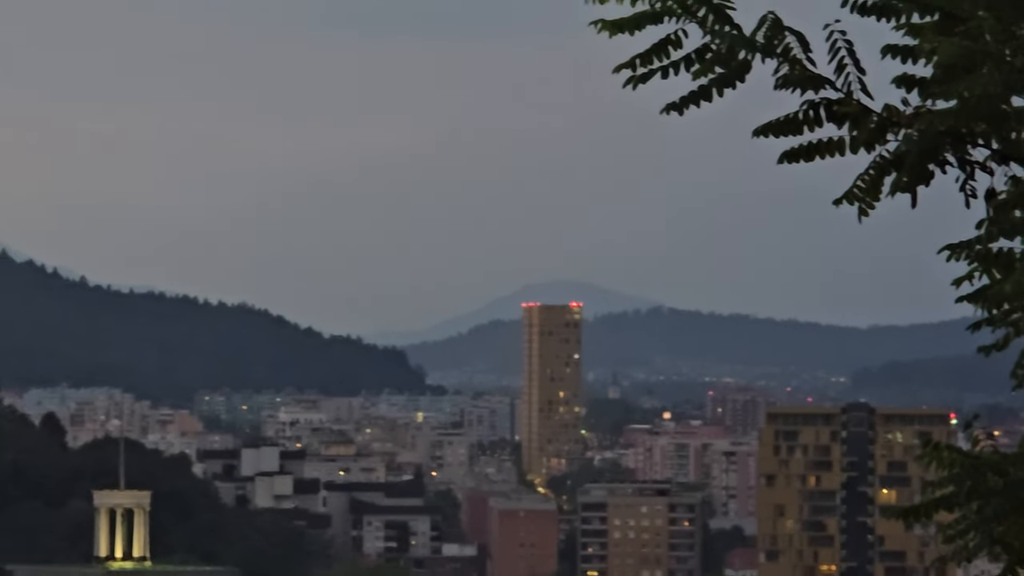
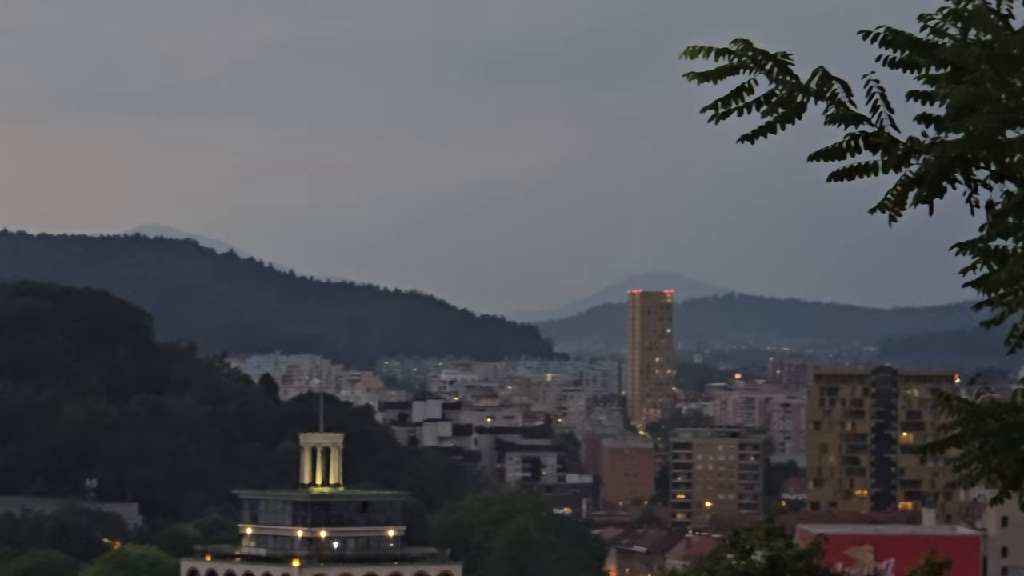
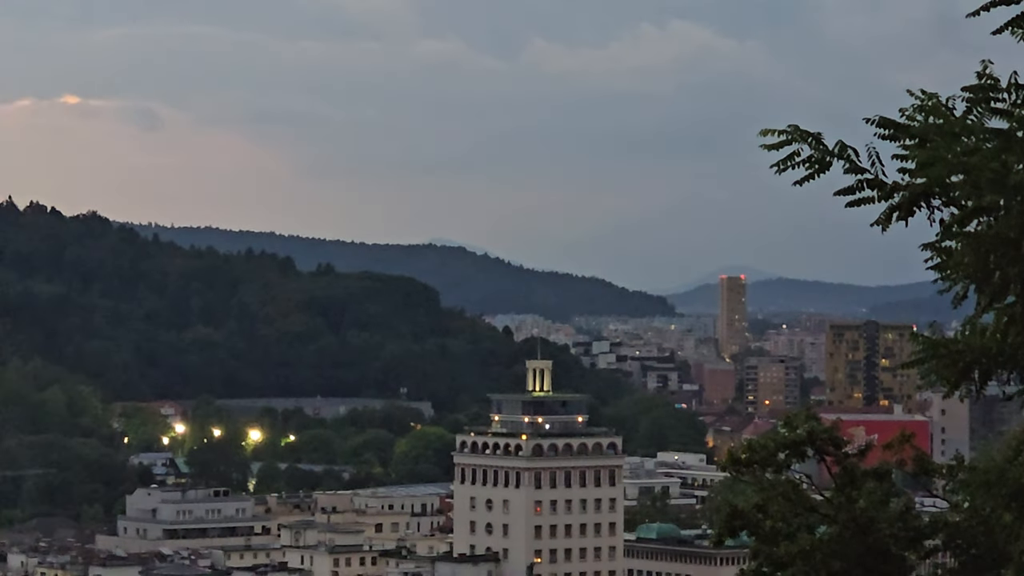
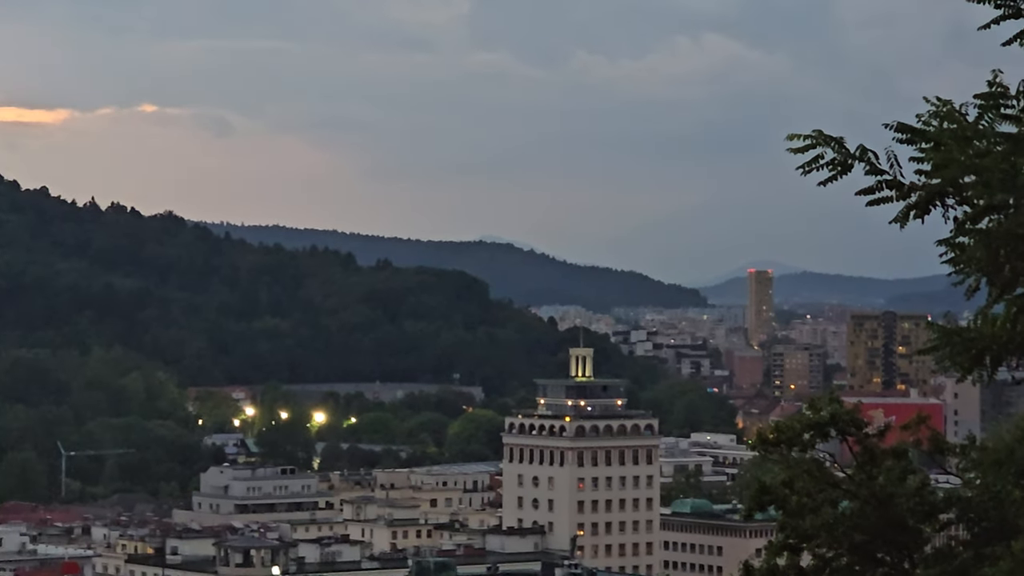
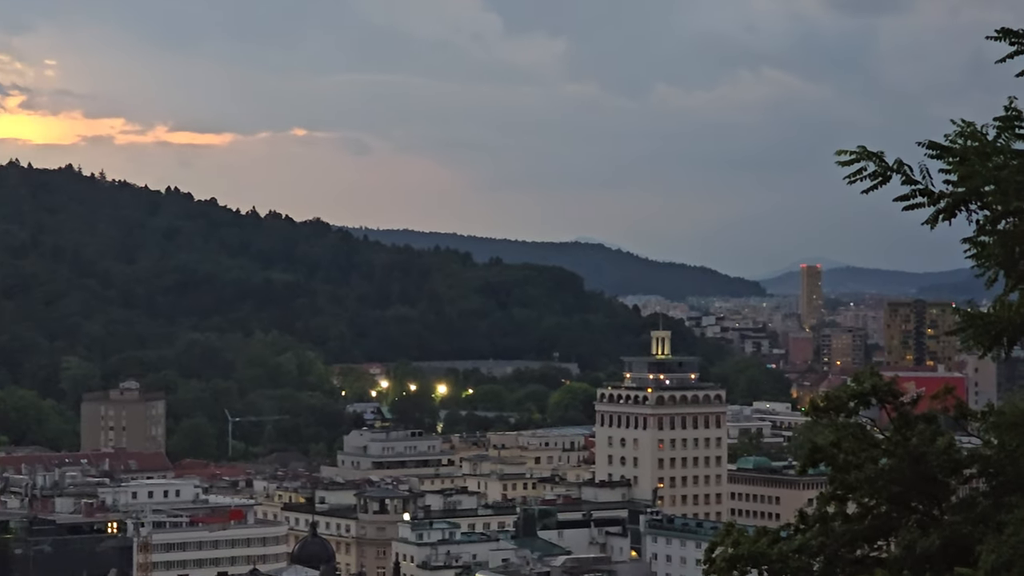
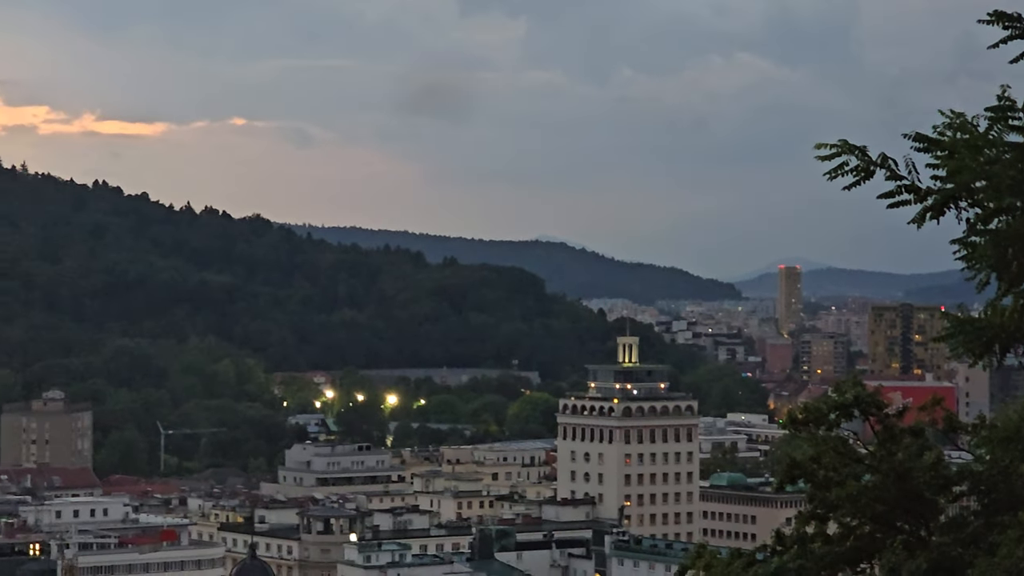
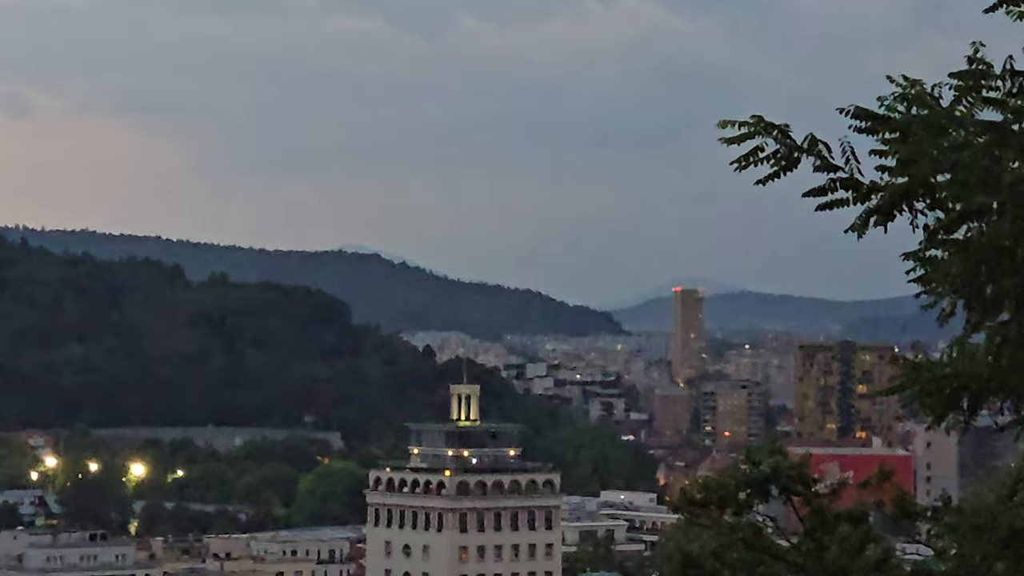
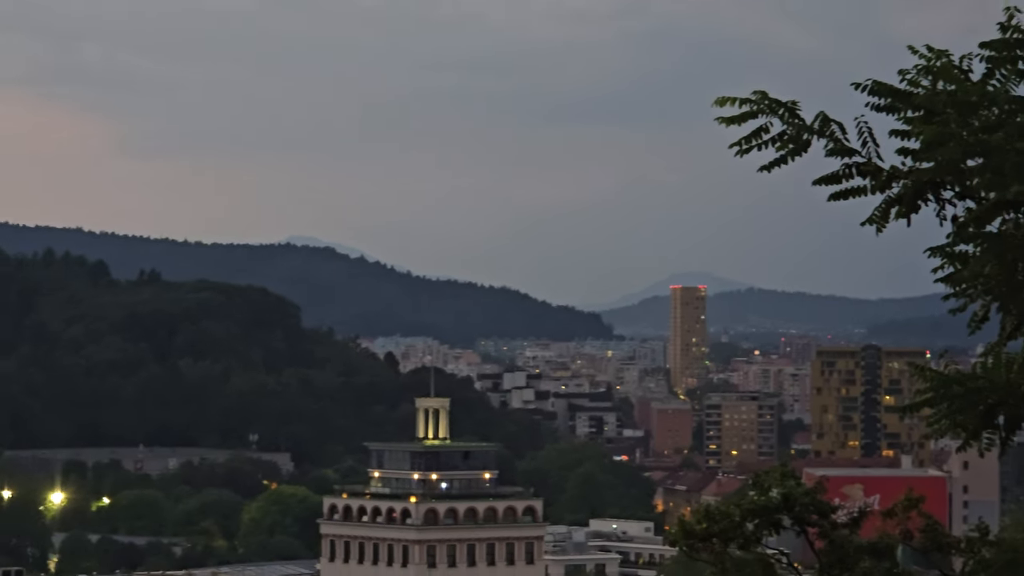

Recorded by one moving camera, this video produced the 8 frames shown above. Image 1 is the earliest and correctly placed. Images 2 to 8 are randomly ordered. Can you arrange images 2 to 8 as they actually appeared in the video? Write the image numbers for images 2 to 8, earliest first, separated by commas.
2, 8, 7, 3, 4, 6, 5
